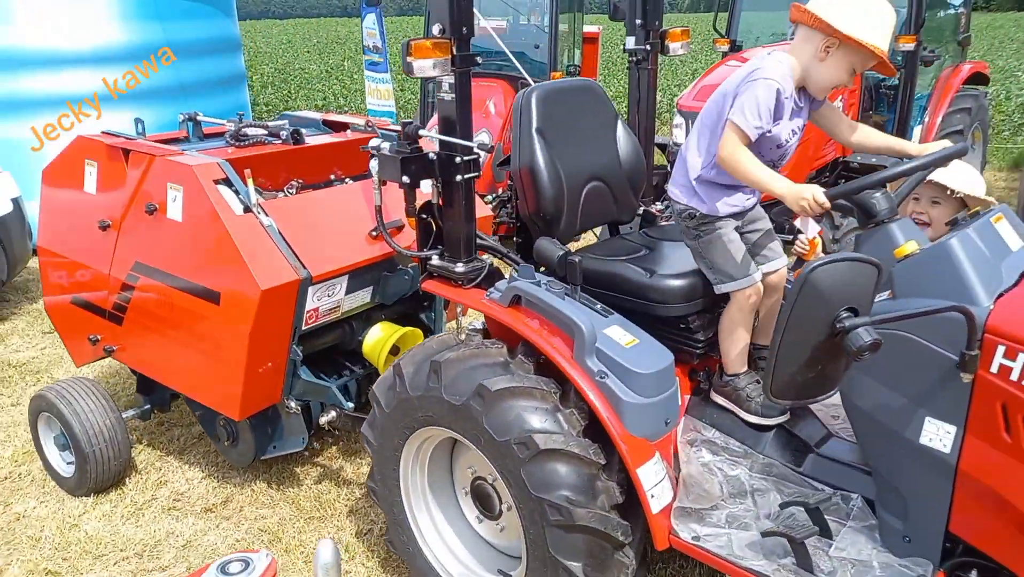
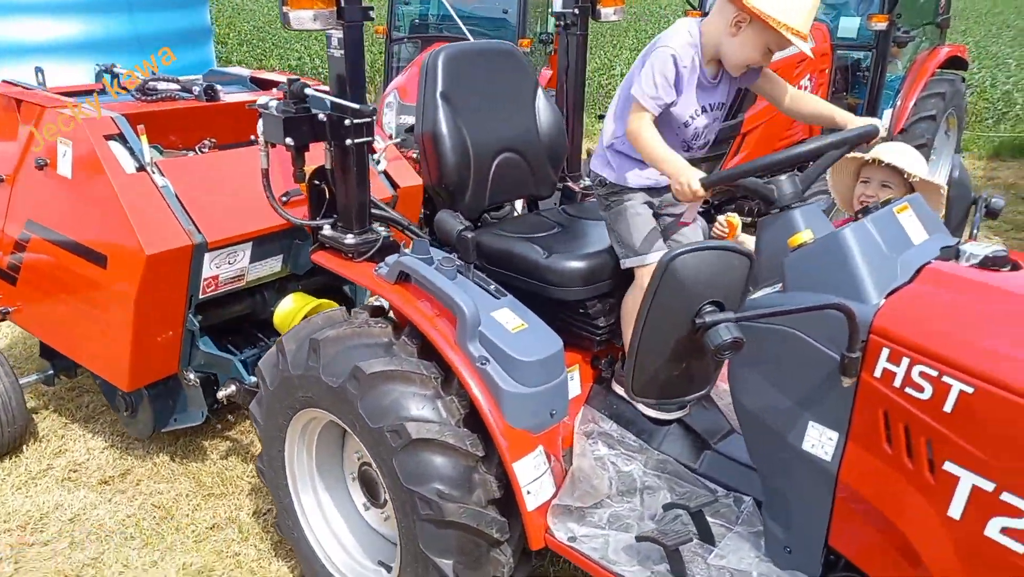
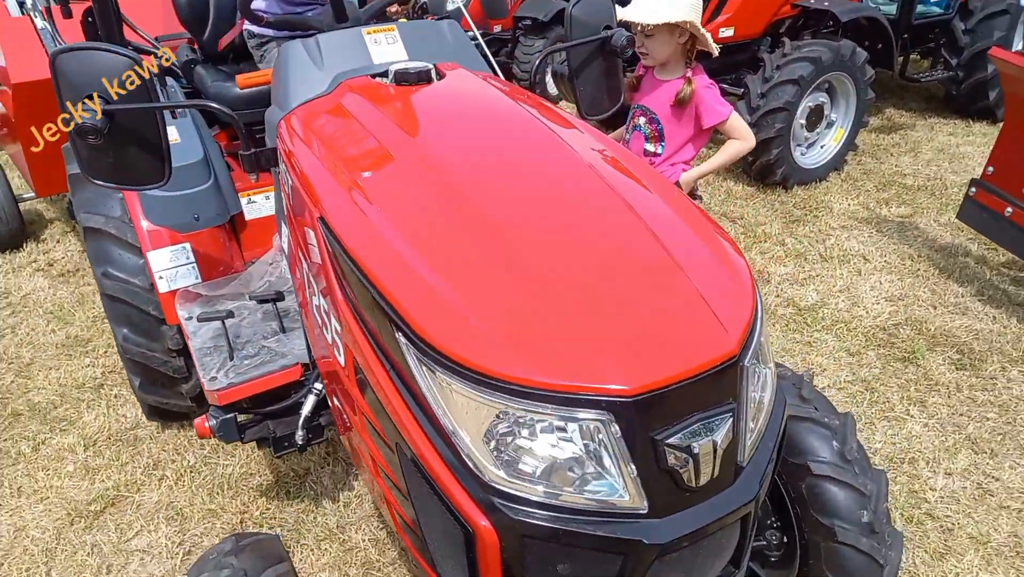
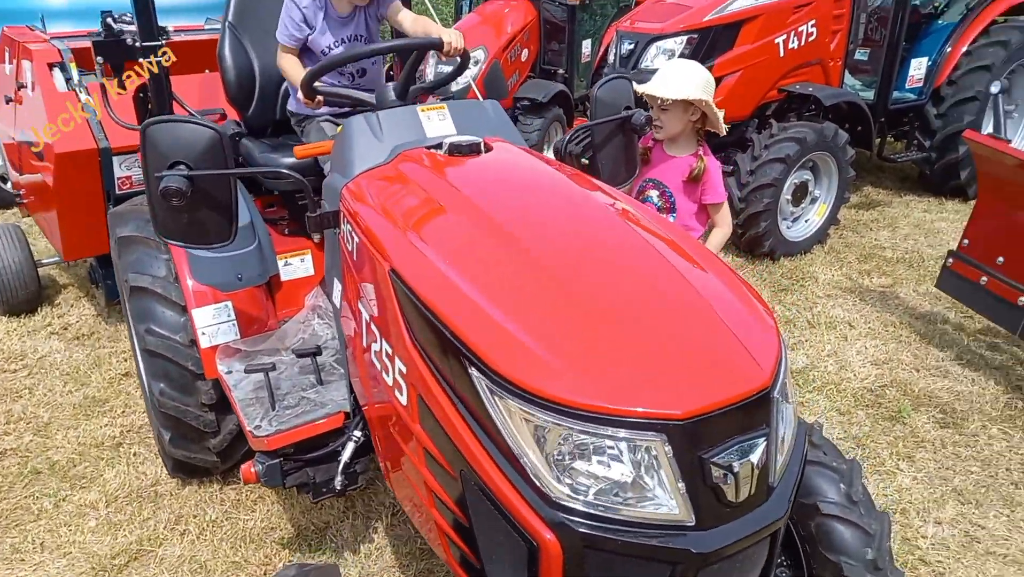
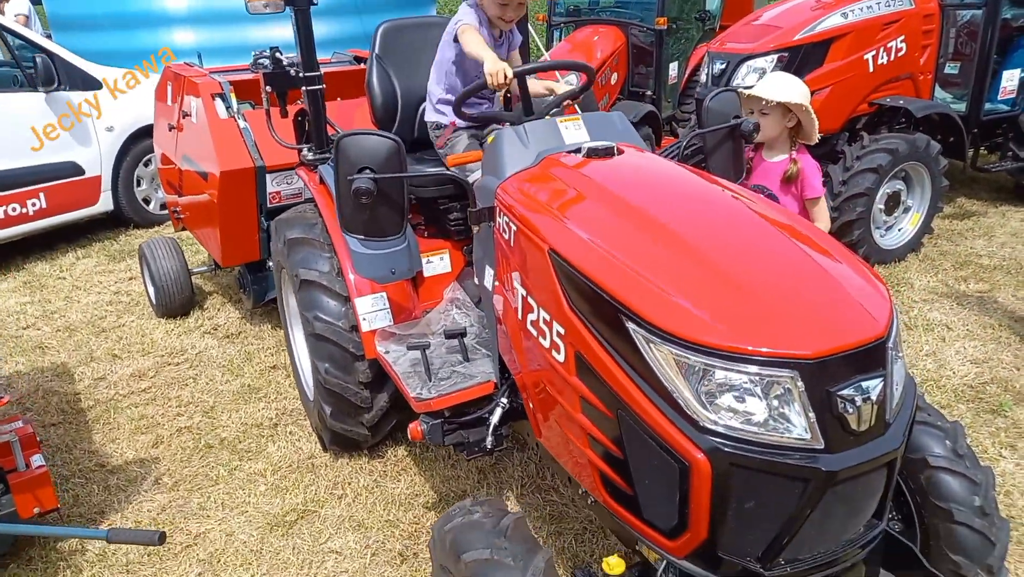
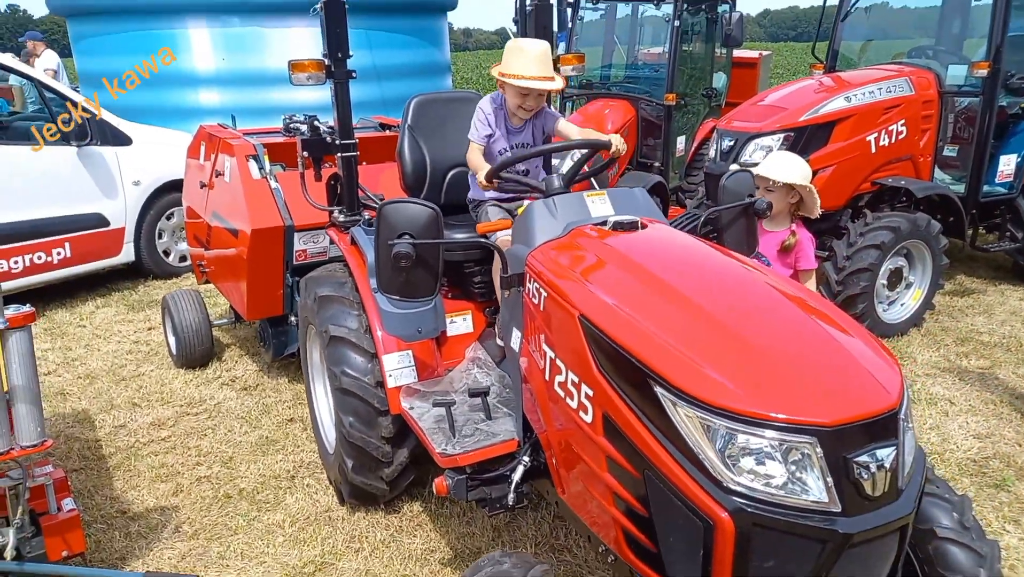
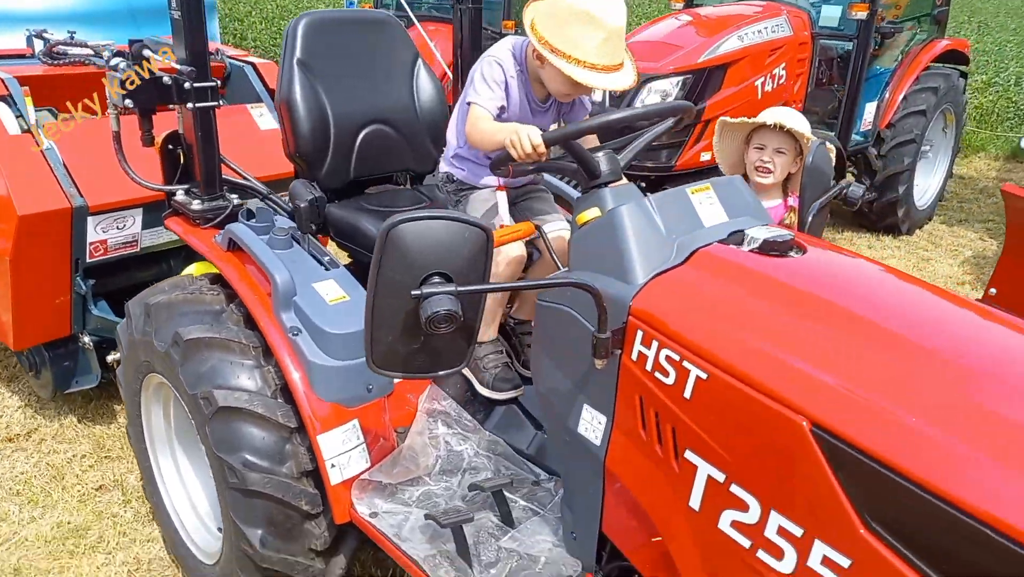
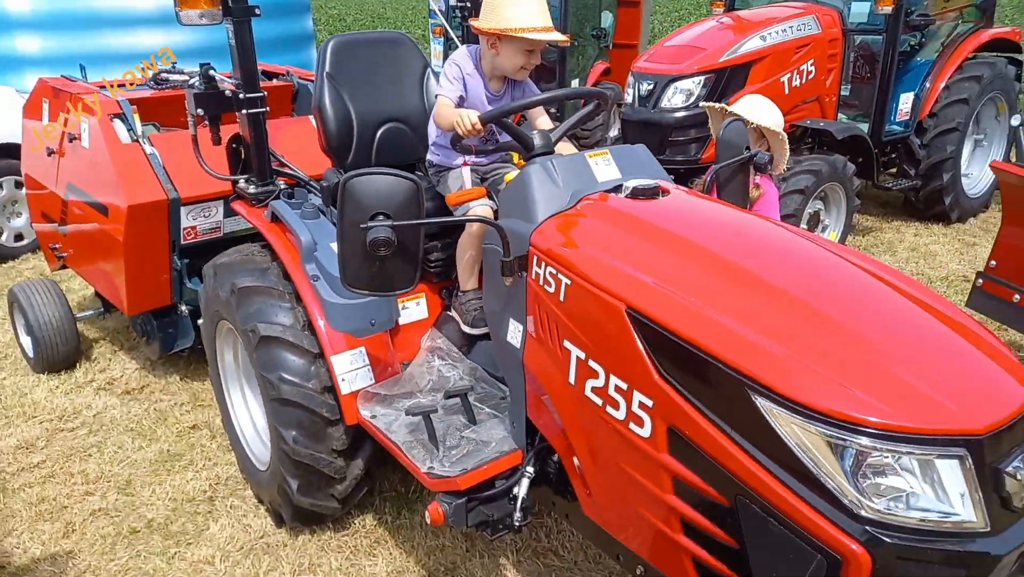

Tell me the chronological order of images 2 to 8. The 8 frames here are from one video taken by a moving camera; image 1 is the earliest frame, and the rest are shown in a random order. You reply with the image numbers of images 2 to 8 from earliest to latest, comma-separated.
2, 7, 8, 6, 5, 4, 3
